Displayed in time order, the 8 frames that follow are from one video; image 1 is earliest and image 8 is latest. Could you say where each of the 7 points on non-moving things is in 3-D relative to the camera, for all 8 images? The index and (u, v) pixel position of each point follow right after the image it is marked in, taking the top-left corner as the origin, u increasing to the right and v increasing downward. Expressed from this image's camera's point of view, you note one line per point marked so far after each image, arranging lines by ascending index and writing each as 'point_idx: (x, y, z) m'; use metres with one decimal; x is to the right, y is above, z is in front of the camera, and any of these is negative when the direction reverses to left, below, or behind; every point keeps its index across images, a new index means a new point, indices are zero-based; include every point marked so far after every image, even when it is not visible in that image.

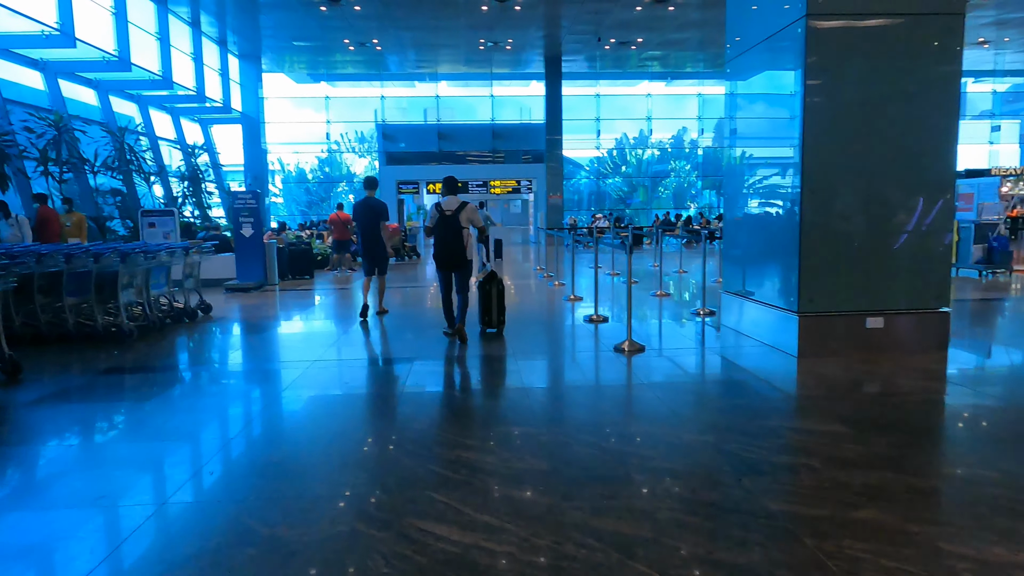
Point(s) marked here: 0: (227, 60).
0: (-8.6, +6.8, +19.9) m
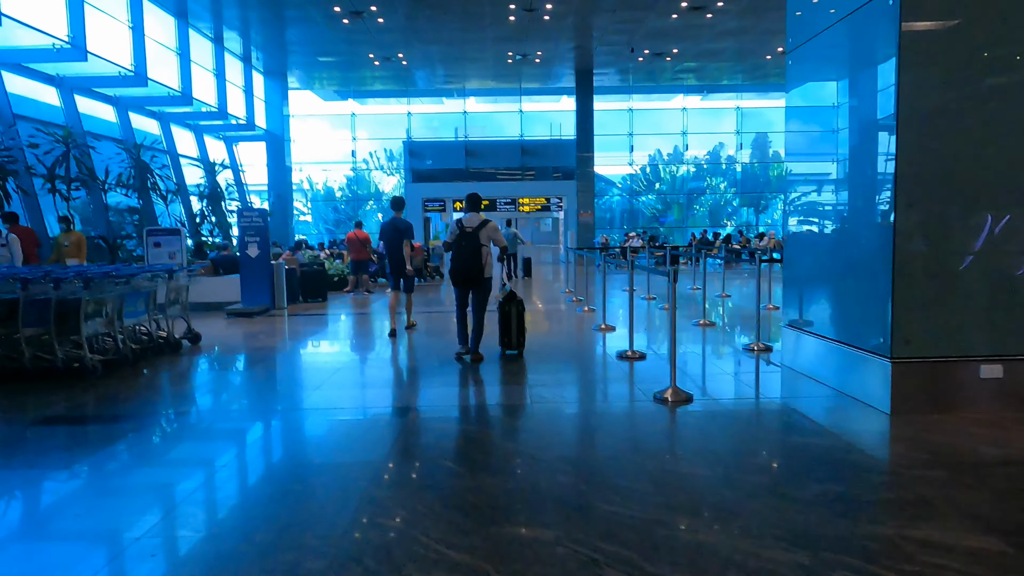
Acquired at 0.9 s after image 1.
0: (-7.7, +6.2, +19.6) m
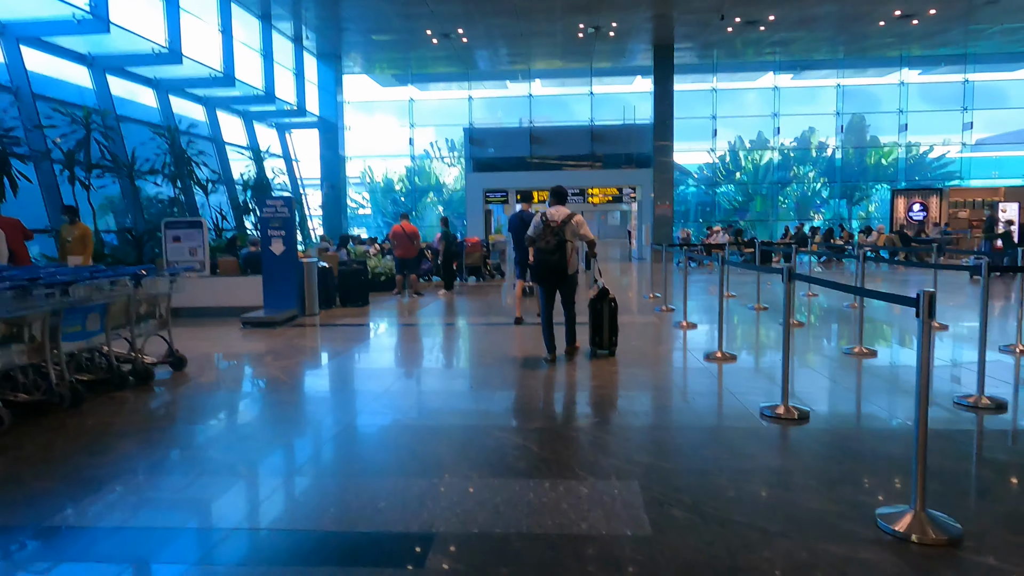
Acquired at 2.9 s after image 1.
0: (-5.8, +6.3, +18.4) m
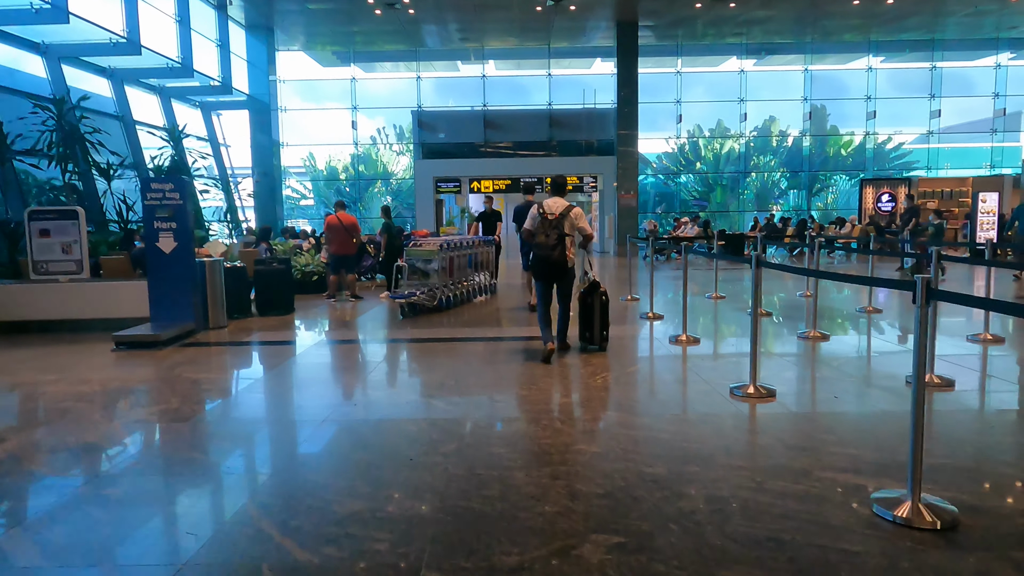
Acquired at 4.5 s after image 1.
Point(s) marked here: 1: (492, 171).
0: (-7.0, +6.4, +16.4) m
1: (-0.6, +3.4, +19.2) m
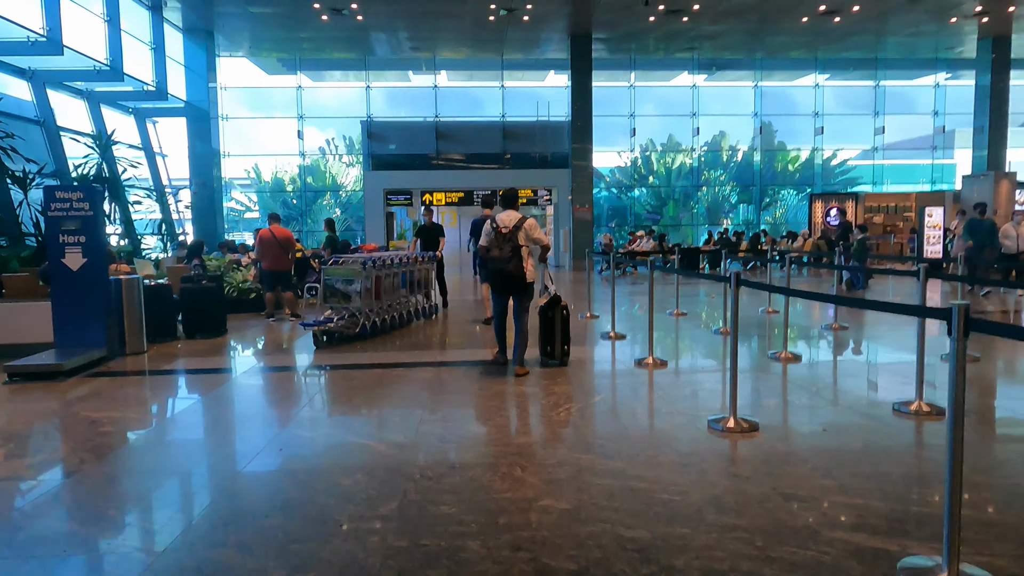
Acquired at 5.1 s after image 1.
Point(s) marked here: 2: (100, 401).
0: (-8.1, +6.0, +15.6) m
1: (-1.9, +2.9, +18.8) m
2: (-2.7, -0.8, +4.5) m
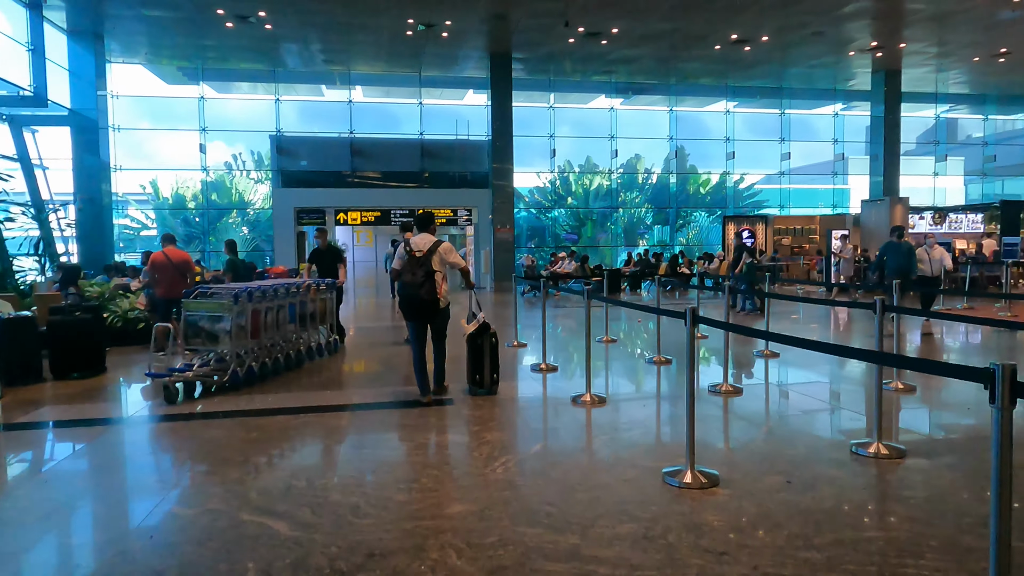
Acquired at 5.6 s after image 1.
0: (-9.9, +5.4, +14.2) m
1: (-4.1, +2.3, +18.0) m
2: (-3.2, -1.0, +3.6) m
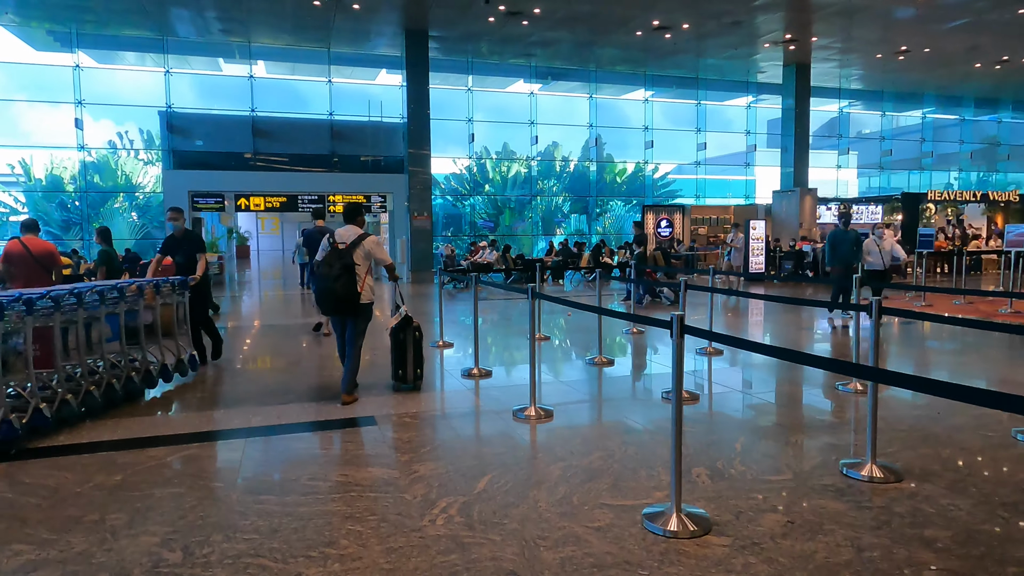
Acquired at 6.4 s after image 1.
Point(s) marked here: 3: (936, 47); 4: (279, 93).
0: (-11.5, +5.5, +12.0) m
1: (-6.2, +2.5, +16.6) m
2: (-3.4, -1.0, +2.5) m
3: (+12.0, +6.8, +18.8) m
4: (-6.5, +5.4, +18.7) m
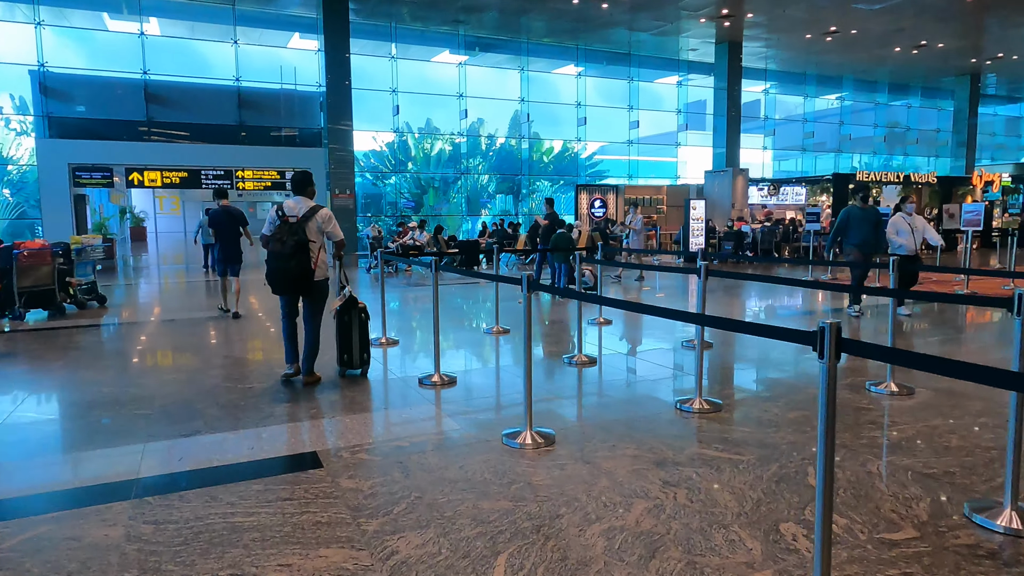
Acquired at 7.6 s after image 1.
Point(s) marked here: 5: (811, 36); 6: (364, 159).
0: (-12.5, +5.6, +9.4) m
1: (-7.8, +2.8, +14.7) m
2: (-3.2, -1.1, +1.2) m
3: (+10.0, +7.4, +19.0) m
4: (-8.4, +5.8, +16.6) m
5: (+8.7, +7.4, +19.7) m
6: (-4.2, +3.8, +19.5) m
